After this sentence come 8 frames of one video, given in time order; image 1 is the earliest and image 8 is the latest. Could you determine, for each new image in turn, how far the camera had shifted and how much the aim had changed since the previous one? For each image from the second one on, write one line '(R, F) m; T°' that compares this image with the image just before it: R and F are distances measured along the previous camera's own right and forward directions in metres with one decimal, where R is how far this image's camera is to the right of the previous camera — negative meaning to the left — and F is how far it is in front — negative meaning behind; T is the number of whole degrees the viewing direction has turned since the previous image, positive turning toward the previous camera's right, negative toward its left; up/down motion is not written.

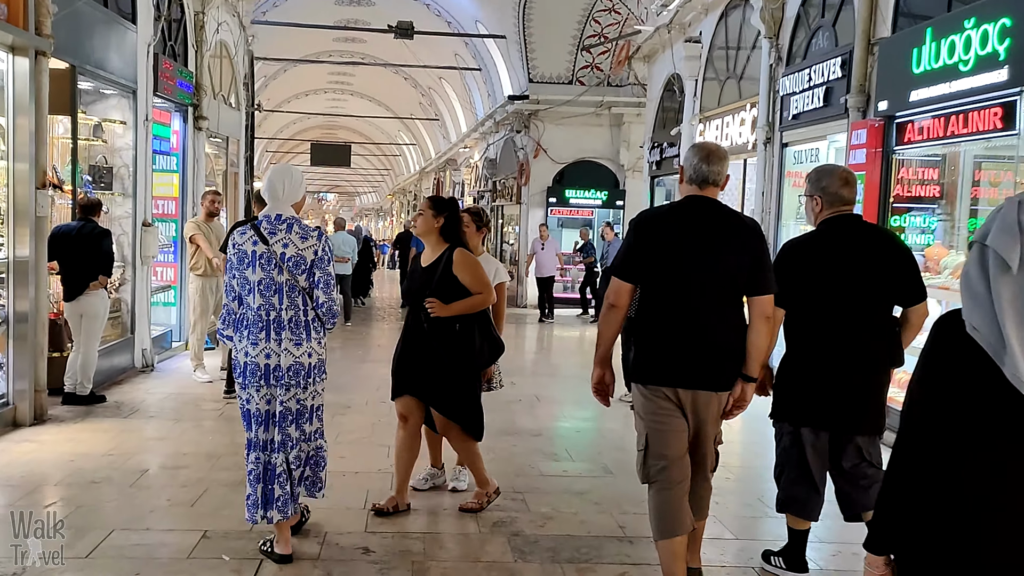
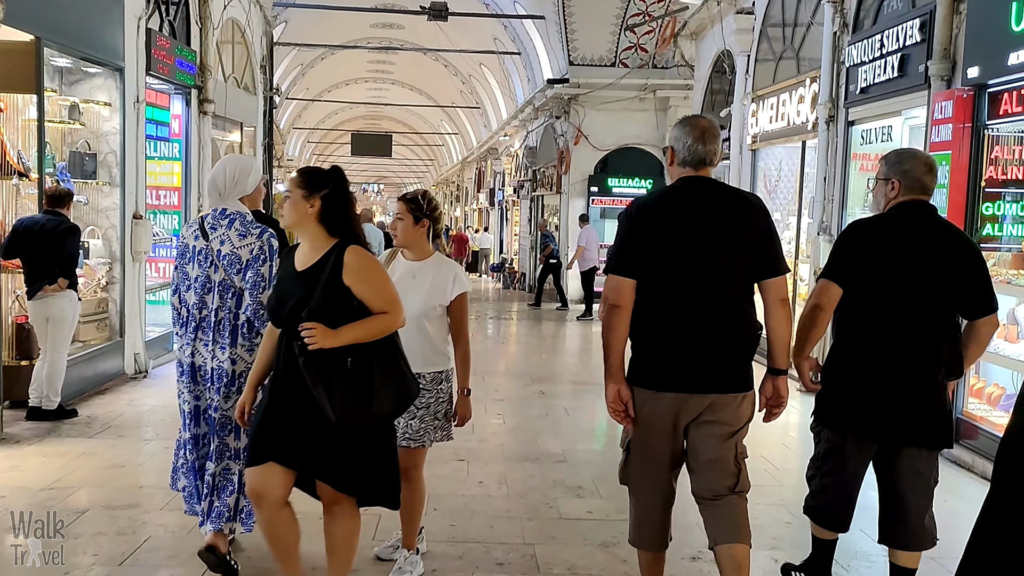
(+0.2, +0.9) m; -3°
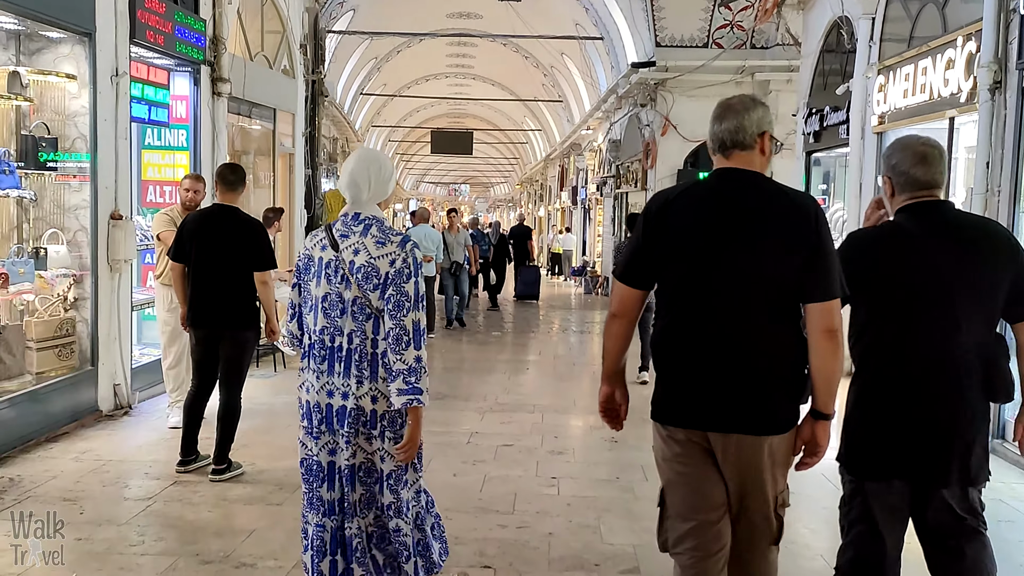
(+0.2, +1.6) m; -6°
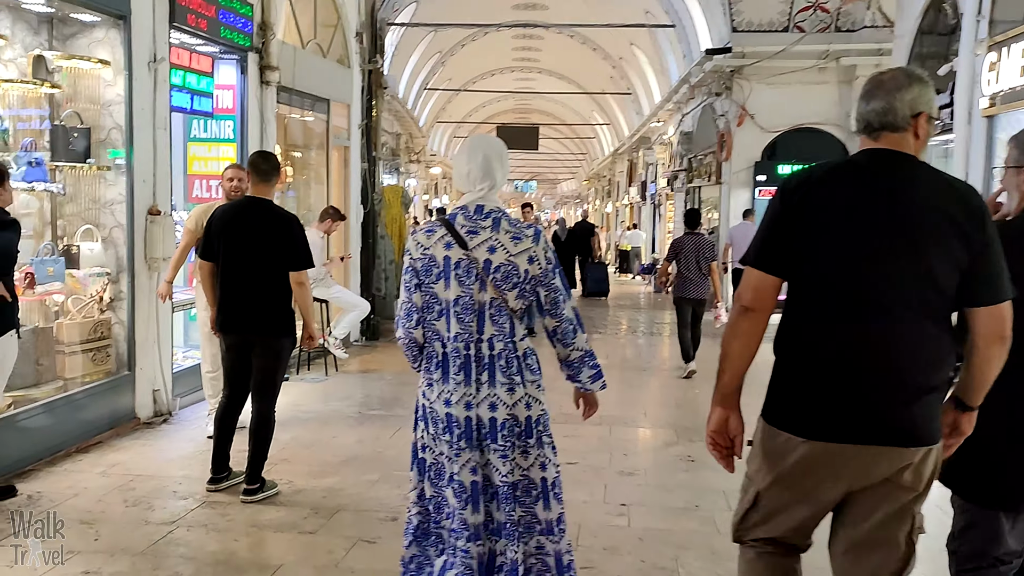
(0.0, +0.5) m; -4°
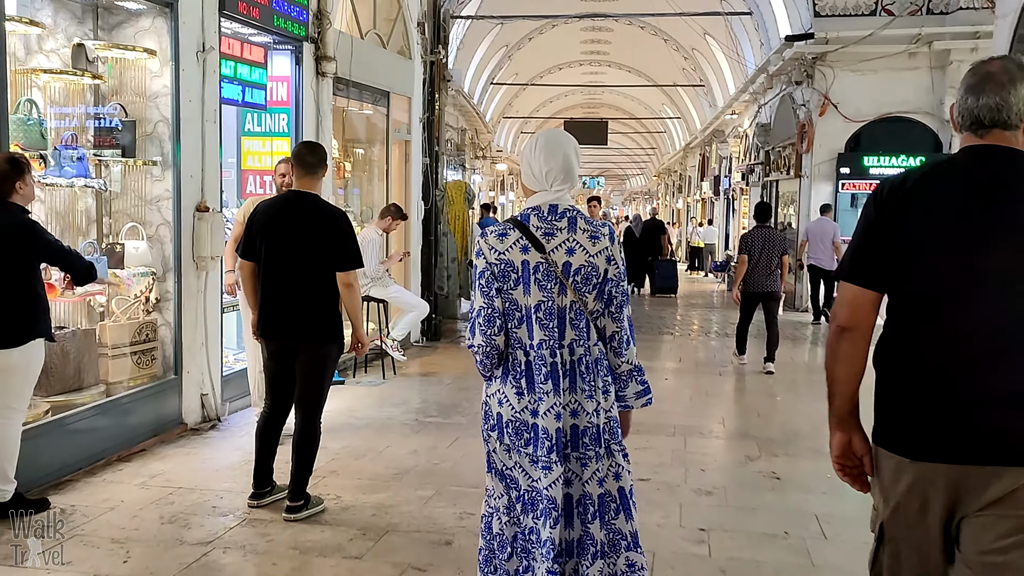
(0.0, +0.4) m; -4°
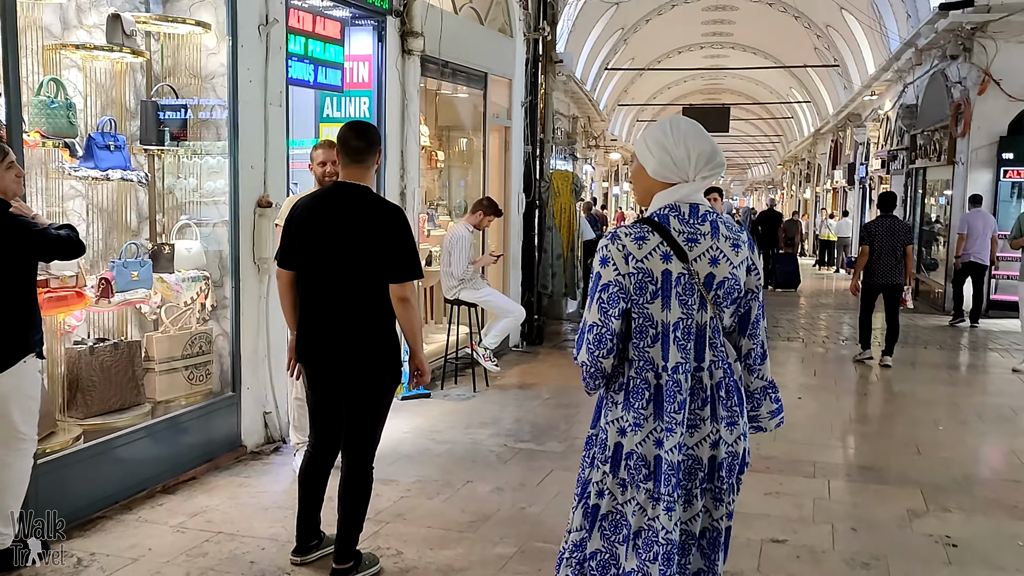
(+0.1, +0.8) m; -7°
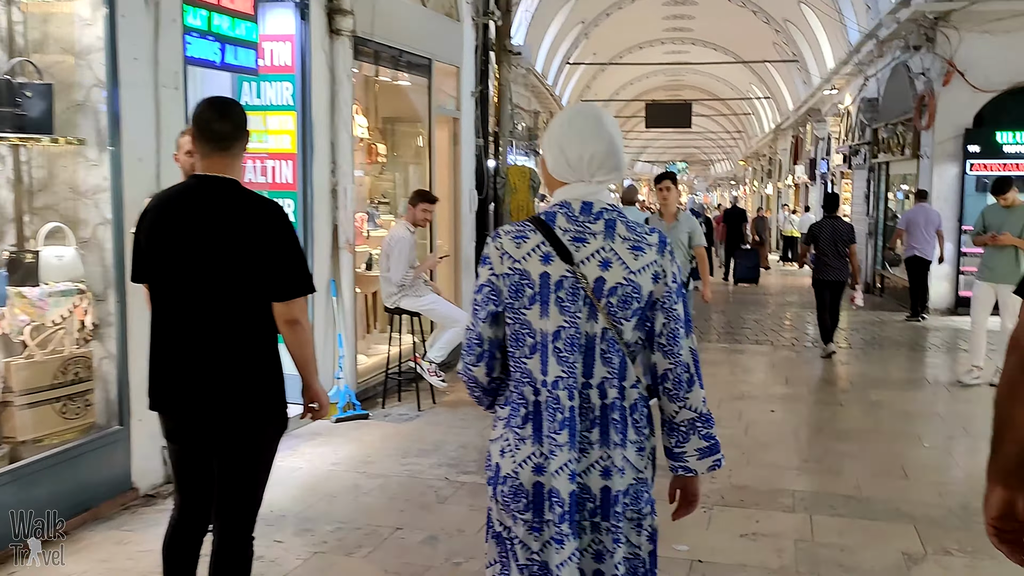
(+0.1, +0.6) m; +2°
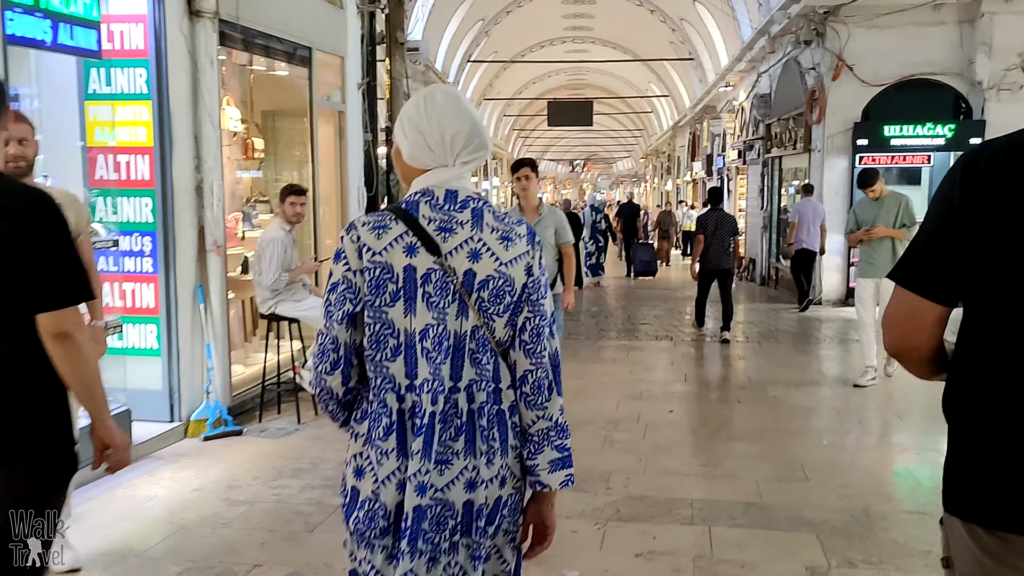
(+0.1, +0.3) m; +6°
